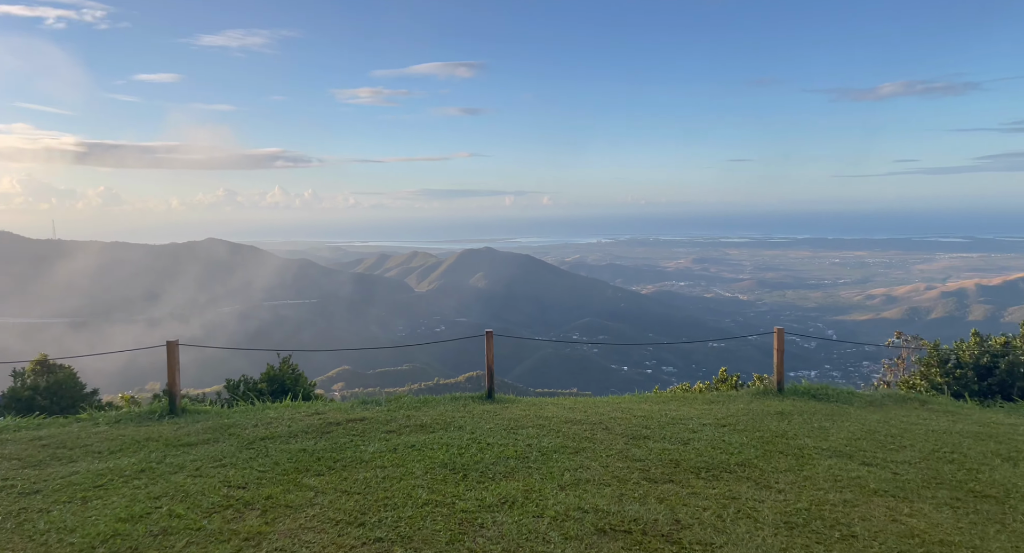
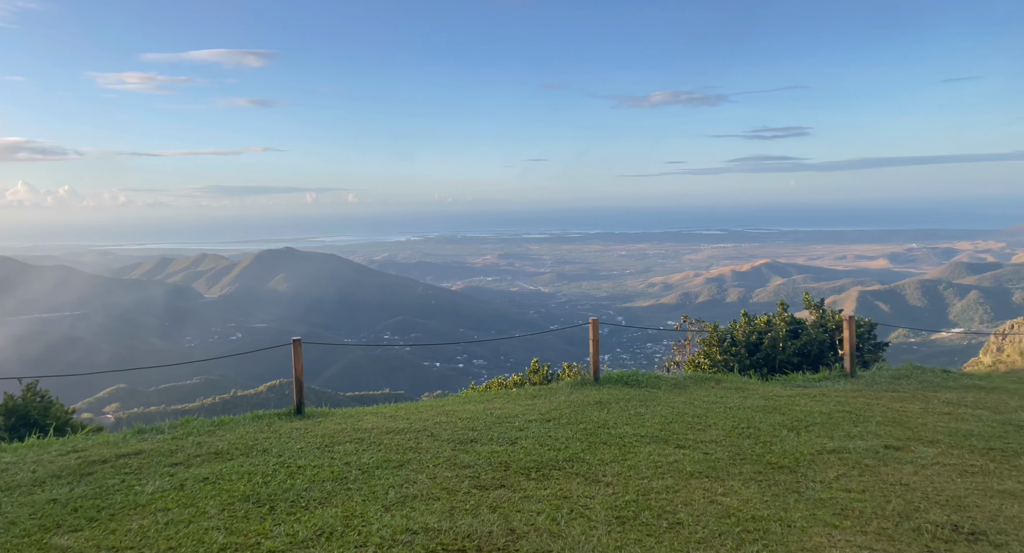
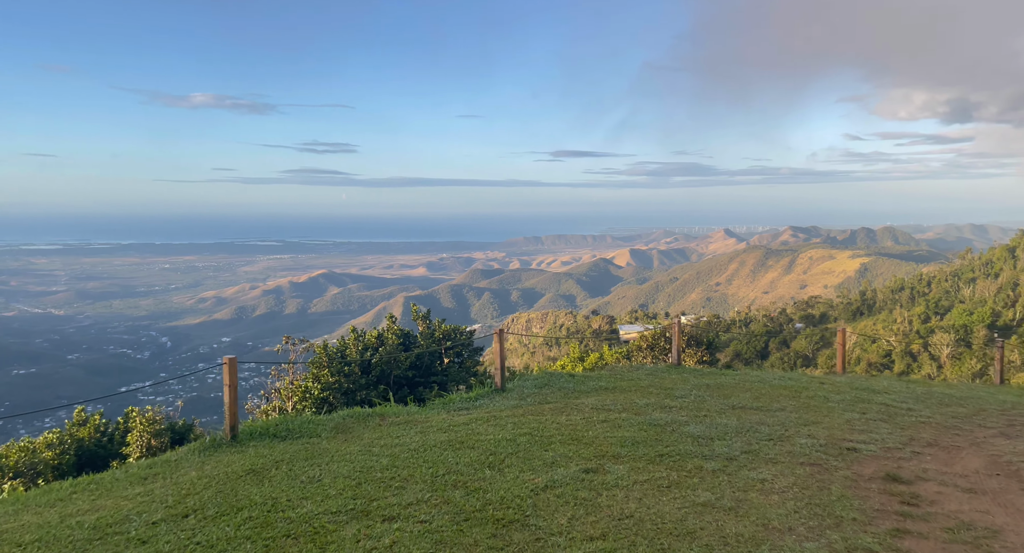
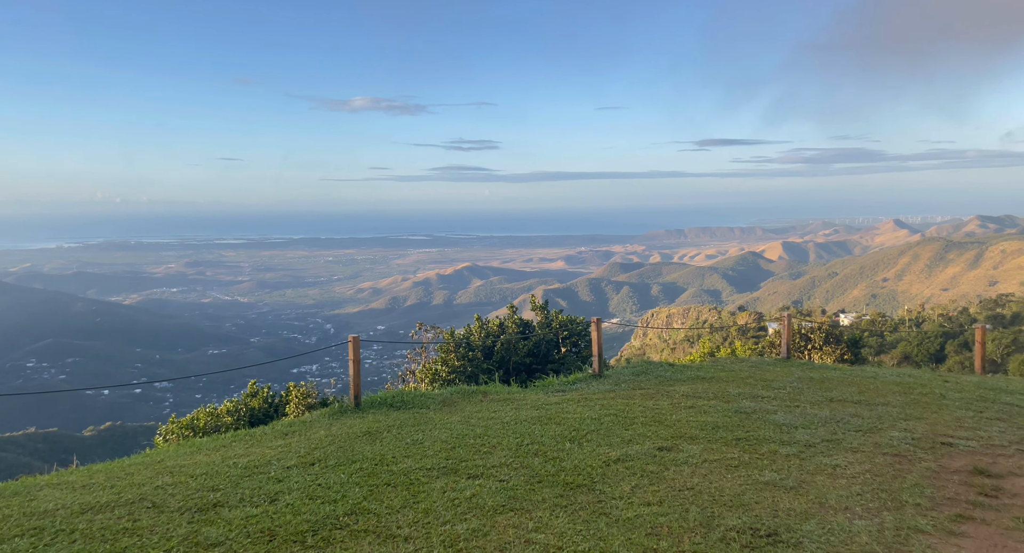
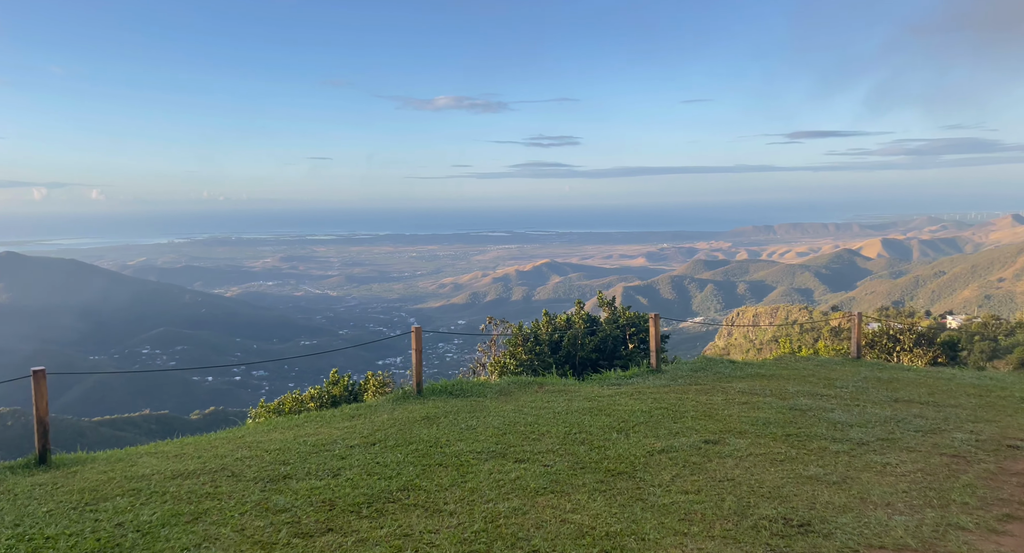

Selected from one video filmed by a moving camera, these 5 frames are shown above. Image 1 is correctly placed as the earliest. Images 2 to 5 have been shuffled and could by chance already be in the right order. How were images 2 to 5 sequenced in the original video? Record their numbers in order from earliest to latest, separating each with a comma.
2, 5, 4, 3
